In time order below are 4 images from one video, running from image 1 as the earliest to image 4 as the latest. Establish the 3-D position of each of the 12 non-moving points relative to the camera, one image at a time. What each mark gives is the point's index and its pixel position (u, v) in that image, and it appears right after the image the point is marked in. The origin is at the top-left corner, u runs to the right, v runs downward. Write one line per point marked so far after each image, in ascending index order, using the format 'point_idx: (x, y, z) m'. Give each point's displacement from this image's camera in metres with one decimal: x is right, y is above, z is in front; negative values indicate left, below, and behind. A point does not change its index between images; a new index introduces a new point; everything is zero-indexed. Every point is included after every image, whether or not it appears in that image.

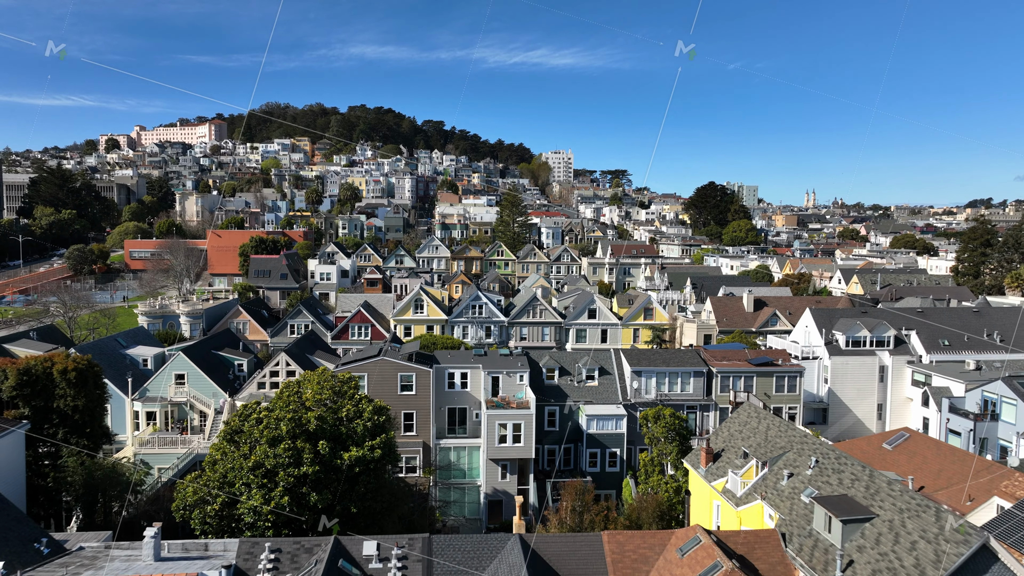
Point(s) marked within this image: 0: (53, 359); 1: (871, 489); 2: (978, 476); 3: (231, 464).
0: (-13.7, -2.1, +19.2) m
1: (+7.3, -4.1, +13.0) m
2: (+10.6, -4.2, +14.7) m
3: (-7.4, -4.6, +16.6) m
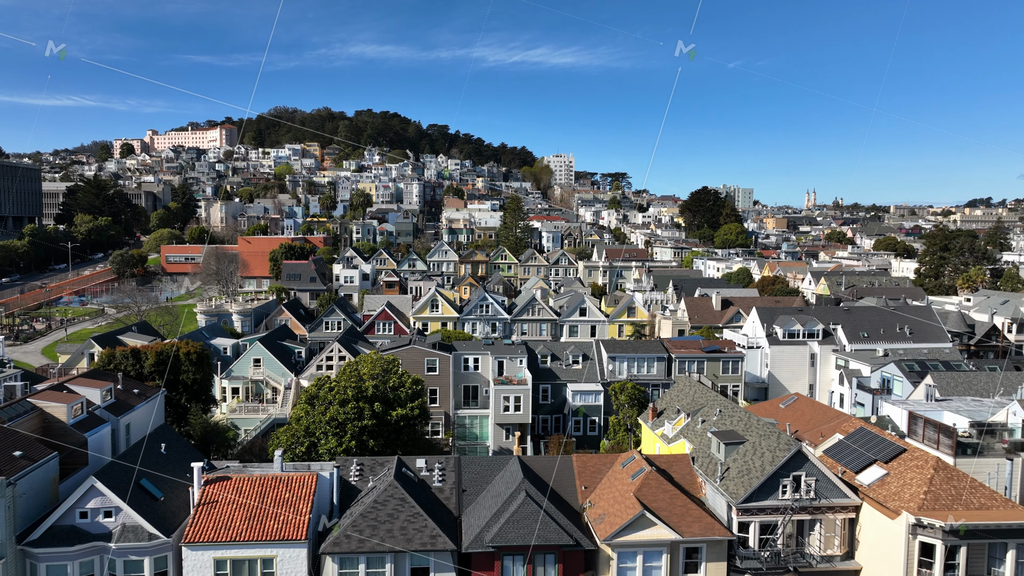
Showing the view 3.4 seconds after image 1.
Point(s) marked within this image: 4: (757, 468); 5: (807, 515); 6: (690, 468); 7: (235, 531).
0: (-13.6, -2.3, +26.0) m
1: (+7.3, -4.3, +19.6) m
2: (+10.7, -4.4, +21.3) m
3: (-7.3, -4.8, +23.3) m
4: (+6.8, -4.9, +17.6) m
5: (+7.9, -6.1, +17.0) m
6: (+5.4, -5.5, +19.3) m
7: (-7.0, -6.1, +16.0) m
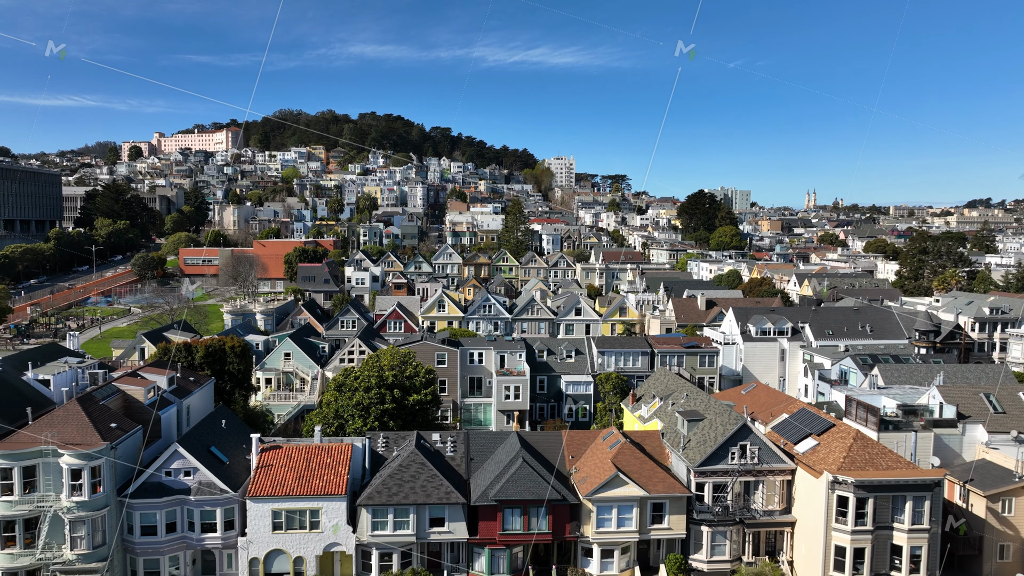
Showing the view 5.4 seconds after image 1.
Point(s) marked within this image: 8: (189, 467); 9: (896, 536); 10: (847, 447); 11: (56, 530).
0: (-13.6, -2.4, +29.9) m
1: (+7.3, -4.4, +23.5) m
2: (+10.7, -4.5, +25.2) m
3: (-7.3, -4.9, +27.3) m
4: (+6.7, -5.1, +21.4) m
5: (+7.9, -6.2, +20.9) m
6: (+5.4, -5.6, +23.2) m
7: (-7.0, -6.3, +19.9) m
8: (-10.1, -5.6, +19.9) m
9: (+11.7, -7.5, +19.3) m
10: (+10.5, -5.0, +19.9) m
11: (-13.5, -7.2, +18.9) m
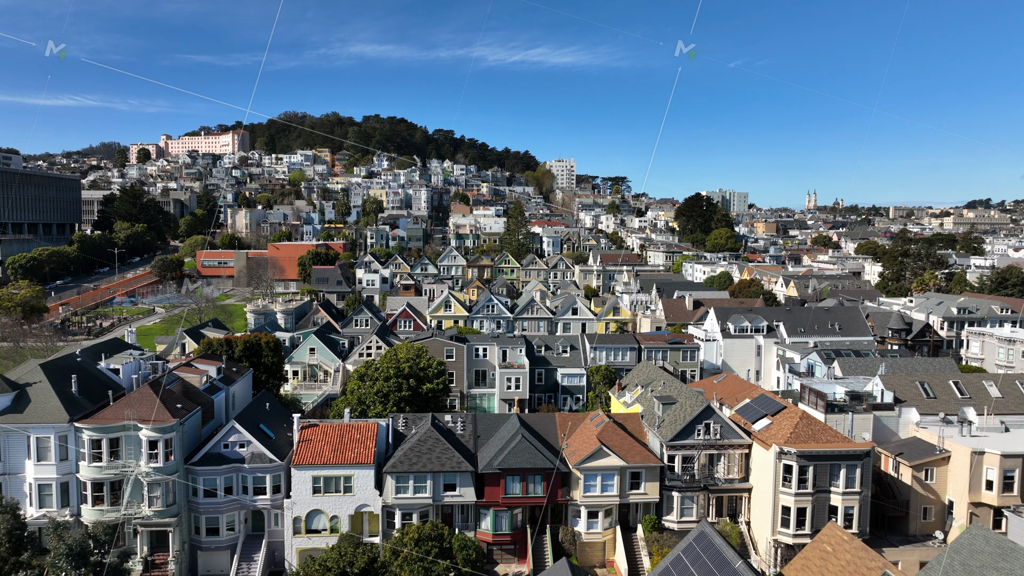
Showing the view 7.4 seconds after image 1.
0: (-13.6, -2.5, +33.8) m
1: (+7.3, -4.5, +27.4) m
2: (+10.7, -4.7, +29.1) m
3: (-7.3, -5.0, +31.2) m
4: (+6.8, -5.2, +25.3) m
5: (+7.9, -6.3, +24.8) m
6: (+5.4, -5.7, +27.1) m
7: (-7.0, -6.4, +23.9) m
8: (-10.1, -5.7, +23.8) m
9: (+11.7, -7.7, +23.2) m
10: (+10.6, -5.1, +23.8) m
11: (-13.5, -7.3, +22.8) m
